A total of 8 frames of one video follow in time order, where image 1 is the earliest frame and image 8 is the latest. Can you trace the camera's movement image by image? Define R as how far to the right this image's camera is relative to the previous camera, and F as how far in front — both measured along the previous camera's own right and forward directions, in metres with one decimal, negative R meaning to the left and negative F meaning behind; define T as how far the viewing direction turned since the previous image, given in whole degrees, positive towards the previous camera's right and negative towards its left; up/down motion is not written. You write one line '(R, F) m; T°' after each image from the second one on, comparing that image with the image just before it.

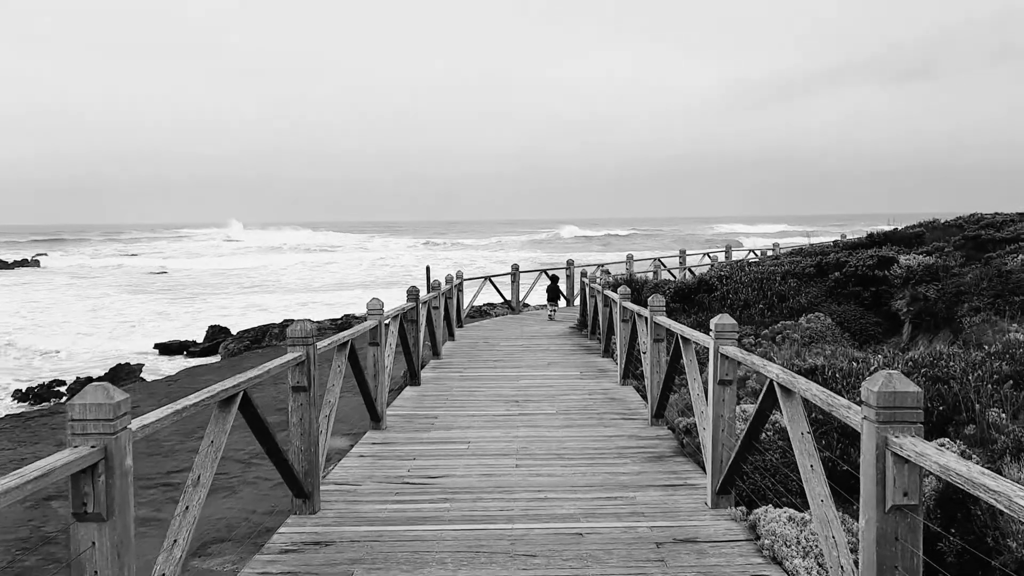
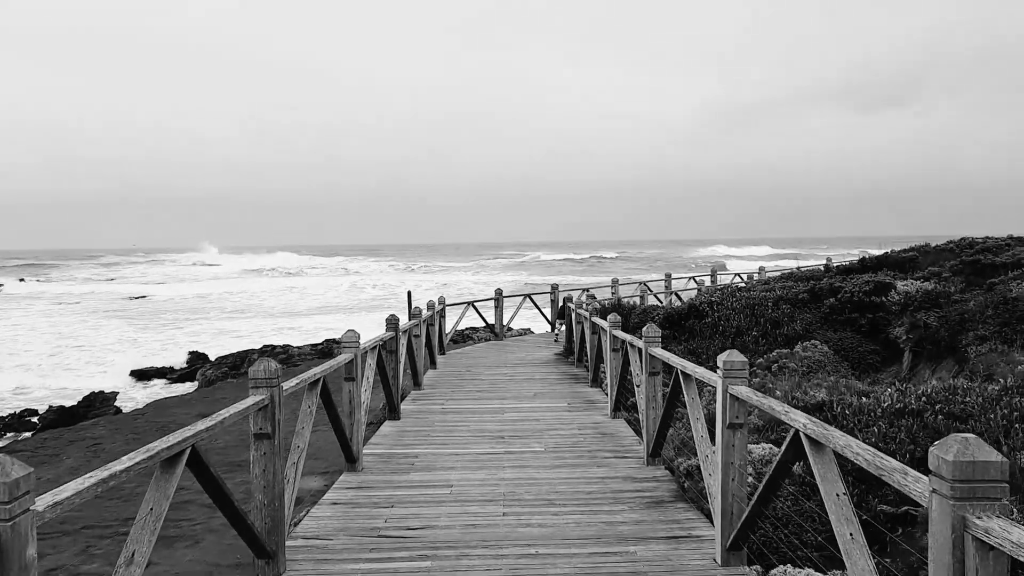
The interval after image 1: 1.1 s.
(0.0, +0.4) m; +2°
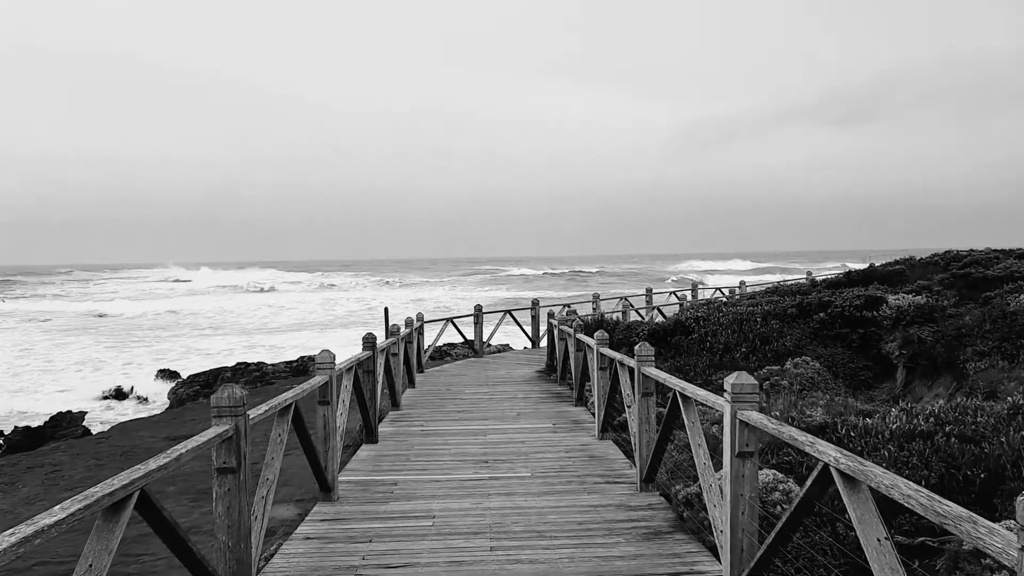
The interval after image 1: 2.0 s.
(-0.1, +0.3) m; +2°
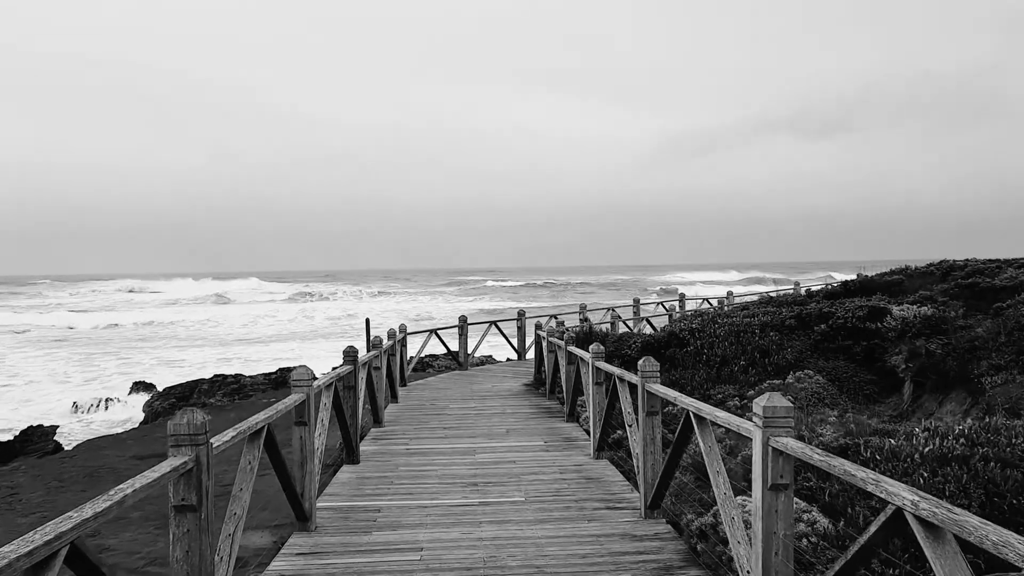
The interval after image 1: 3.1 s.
(-0.1, +0.4) m; +2°
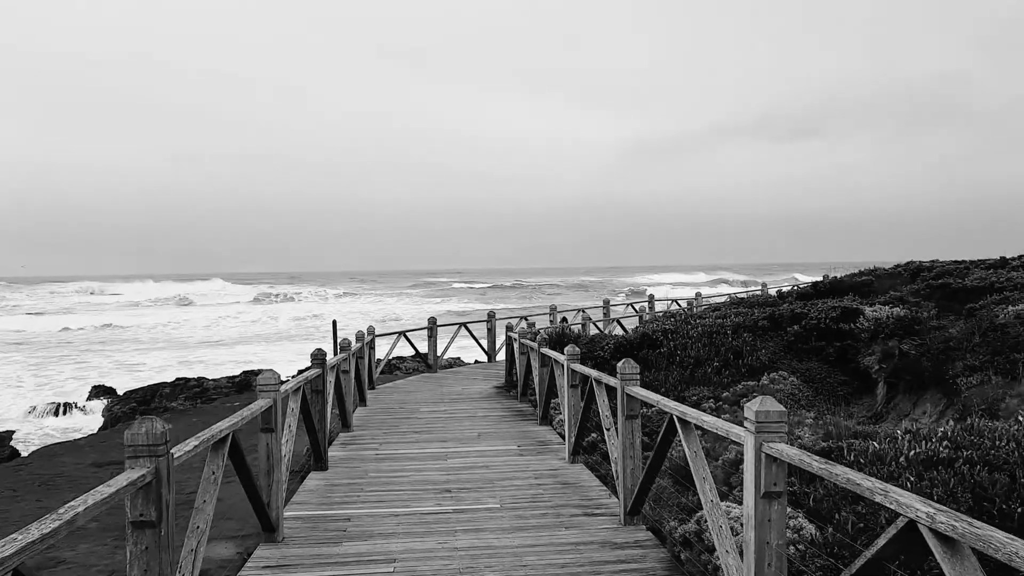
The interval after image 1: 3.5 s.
(-0.1, +0.2) m; +3°
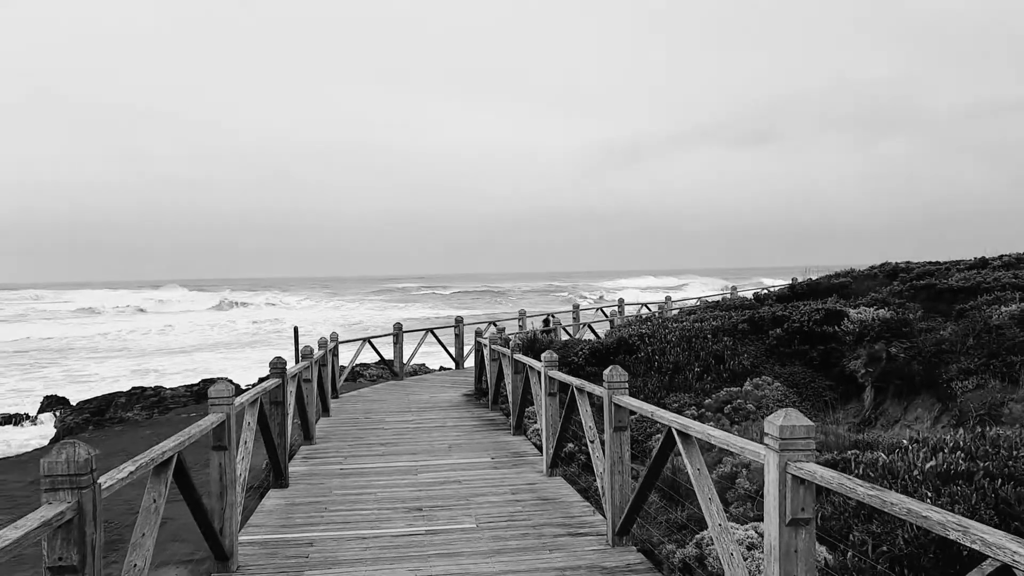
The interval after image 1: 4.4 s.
(-0.1, +0.4) m; +3°
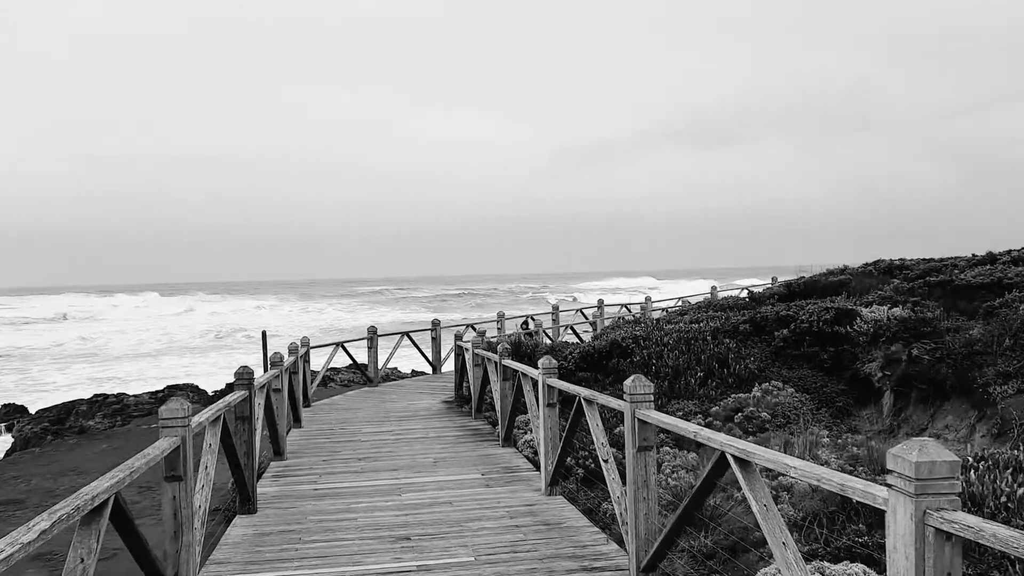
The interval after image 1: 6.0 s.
(-0.2, +0.6) m; +3°
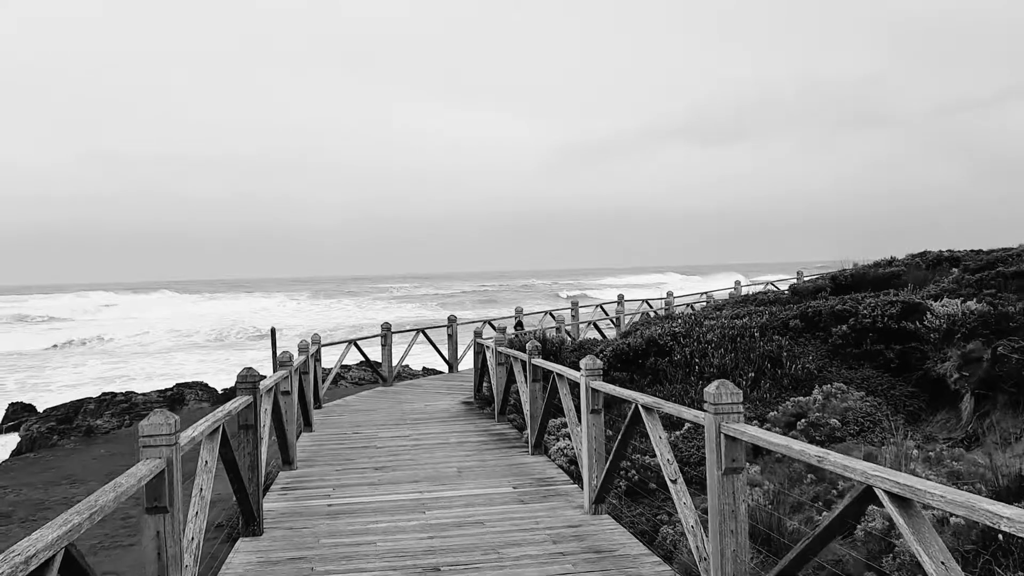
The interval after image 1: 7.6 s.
(-0.3, +0.6) m; -1°
